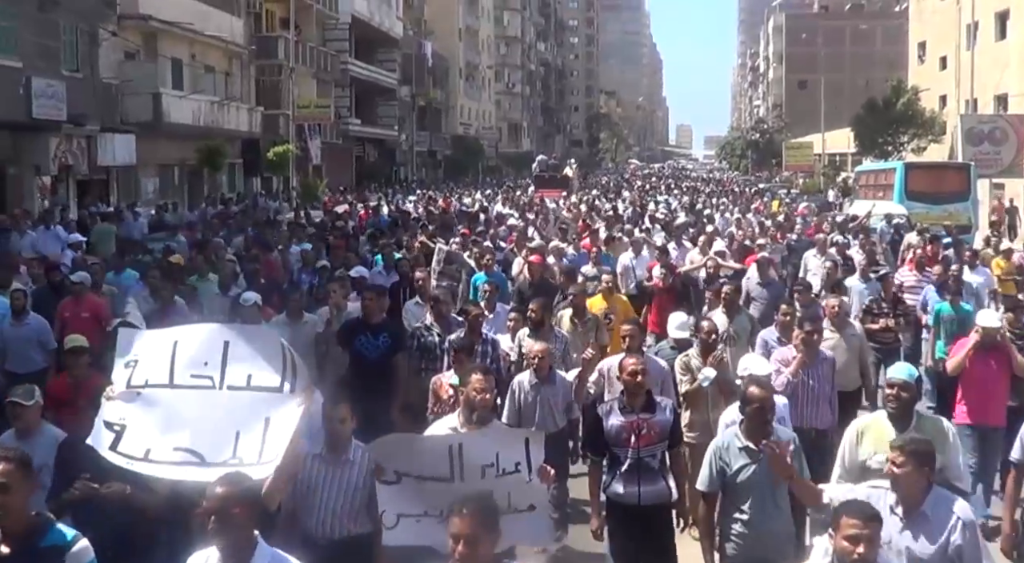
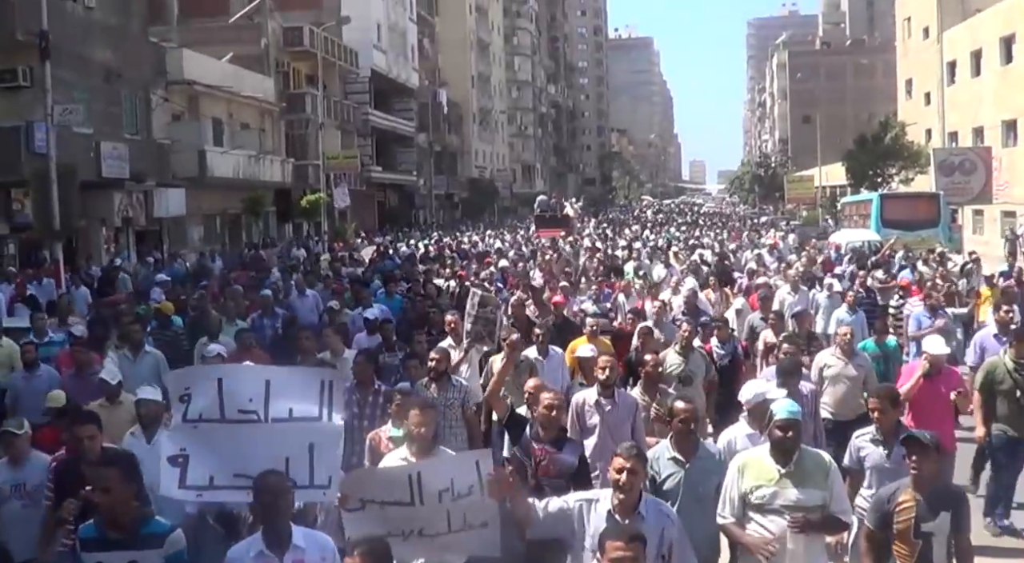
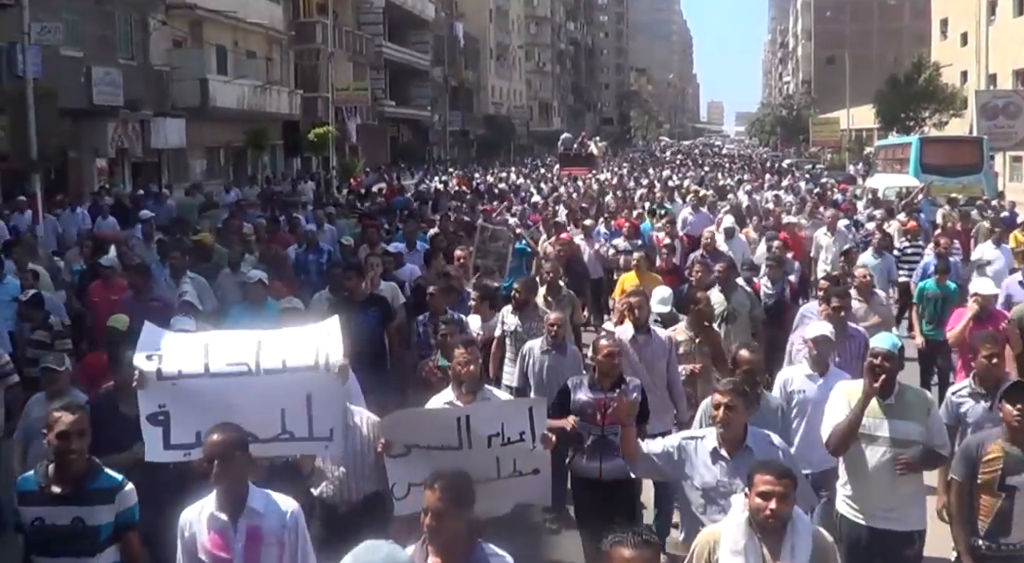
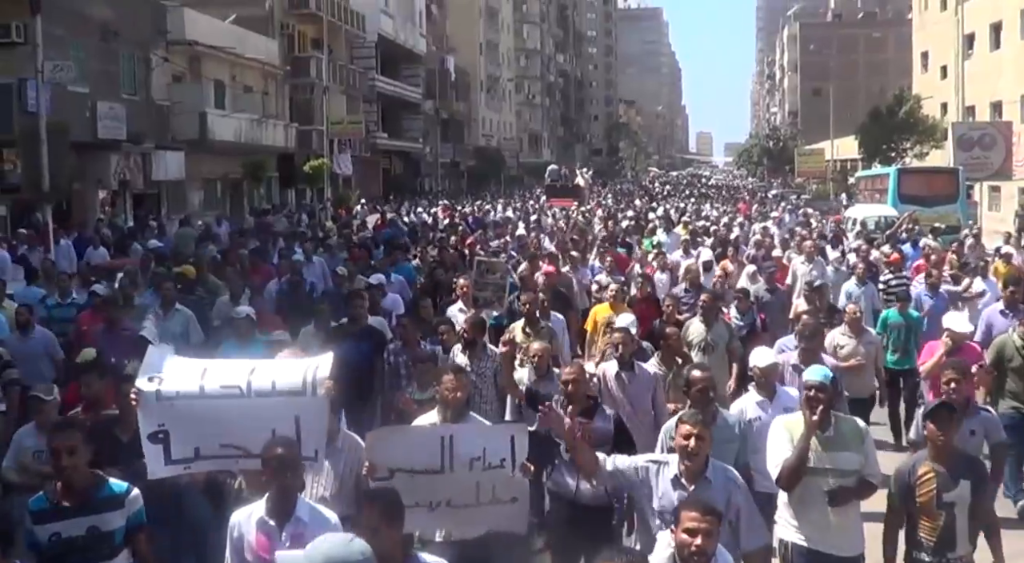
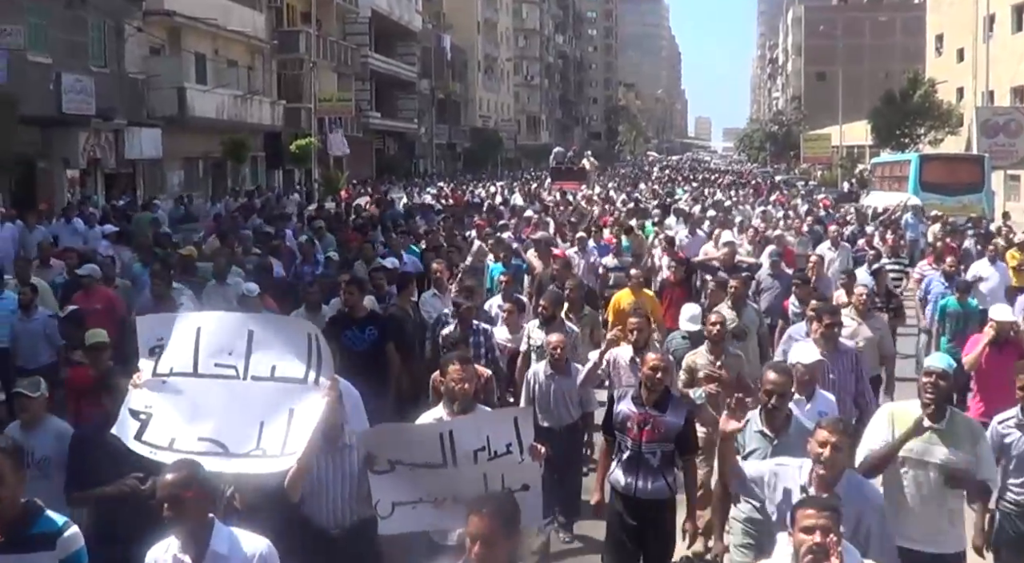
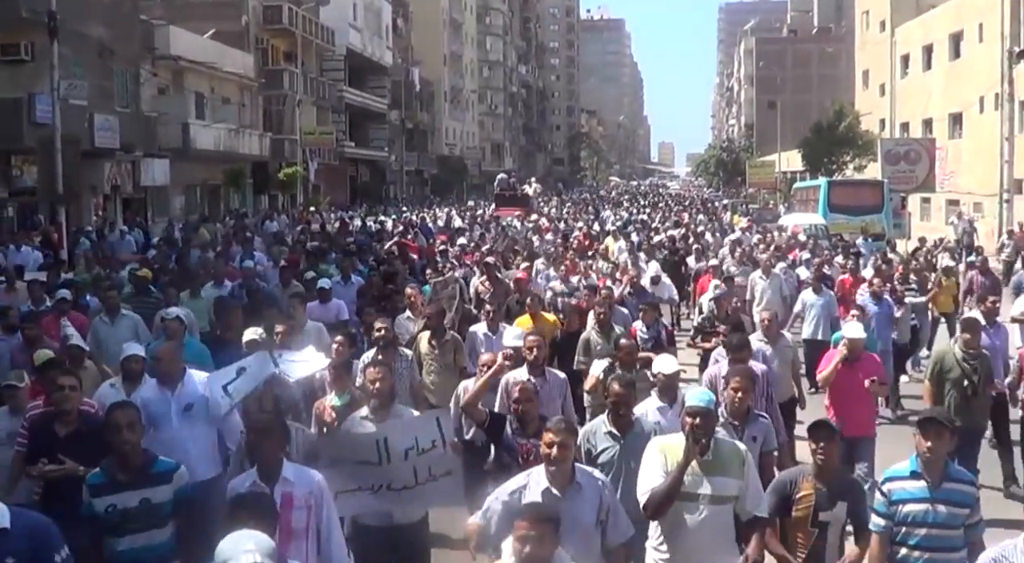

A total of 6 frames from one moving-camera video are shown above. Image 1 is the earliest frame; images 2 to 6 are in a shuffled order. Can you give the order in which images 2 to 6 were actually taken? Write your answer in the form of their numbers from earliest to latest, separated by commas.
5, 3, 4, 2, 6
